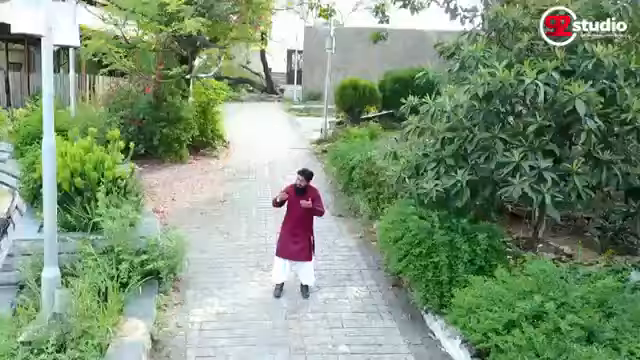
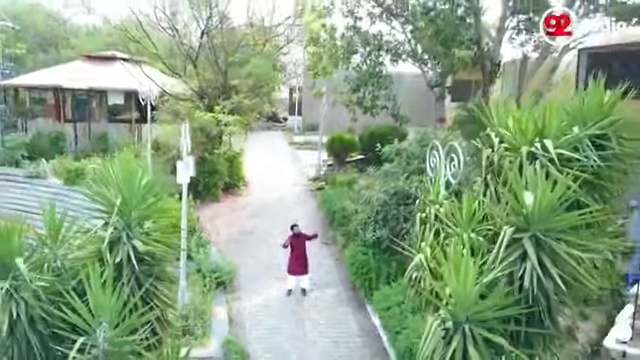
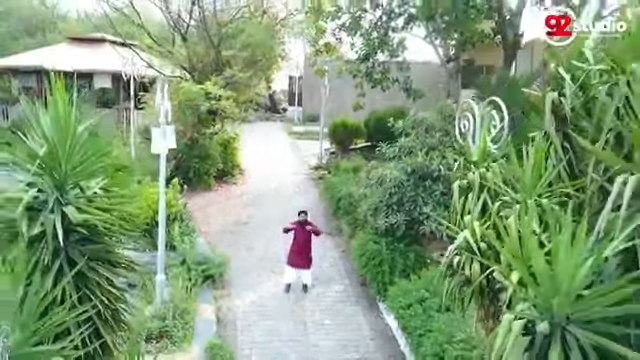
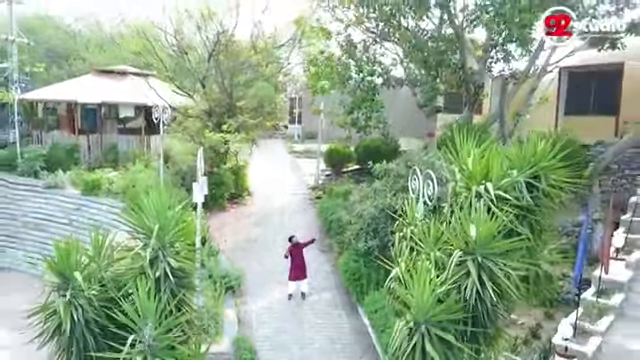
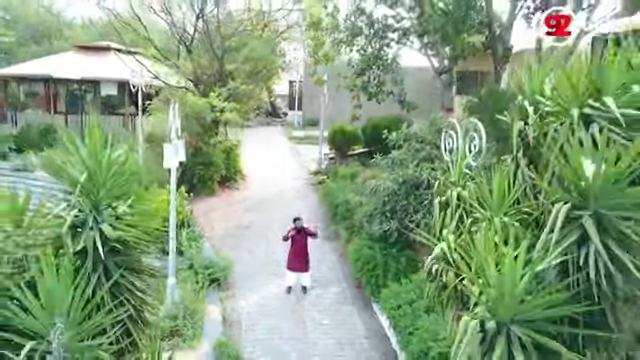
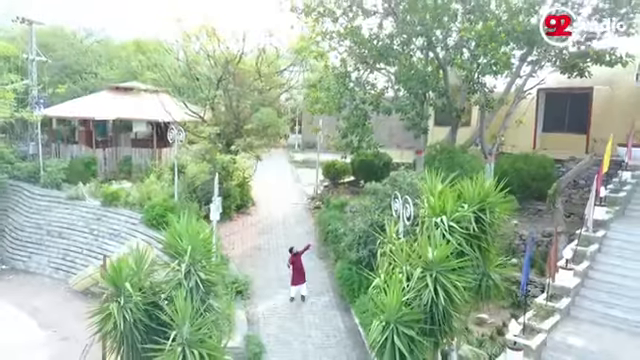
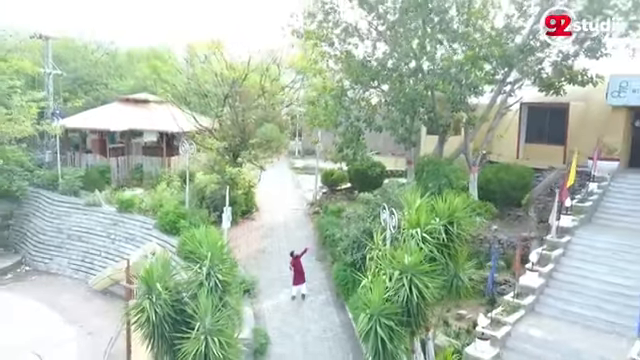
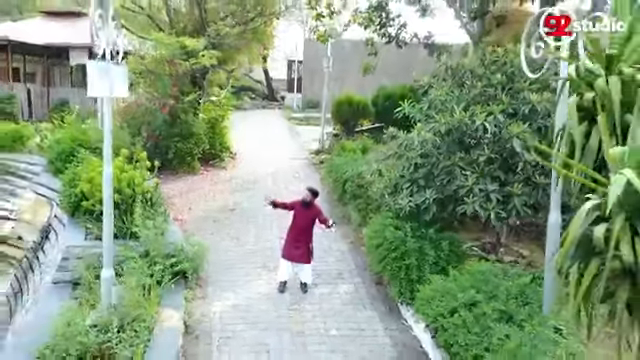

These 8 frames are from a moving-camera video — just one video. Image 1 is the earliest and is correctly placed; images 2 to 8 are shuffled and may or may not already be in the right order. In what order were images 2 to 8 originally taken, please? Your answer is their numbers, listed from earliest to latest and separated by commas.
8, 3, 5, 2, 4, 6, 7
